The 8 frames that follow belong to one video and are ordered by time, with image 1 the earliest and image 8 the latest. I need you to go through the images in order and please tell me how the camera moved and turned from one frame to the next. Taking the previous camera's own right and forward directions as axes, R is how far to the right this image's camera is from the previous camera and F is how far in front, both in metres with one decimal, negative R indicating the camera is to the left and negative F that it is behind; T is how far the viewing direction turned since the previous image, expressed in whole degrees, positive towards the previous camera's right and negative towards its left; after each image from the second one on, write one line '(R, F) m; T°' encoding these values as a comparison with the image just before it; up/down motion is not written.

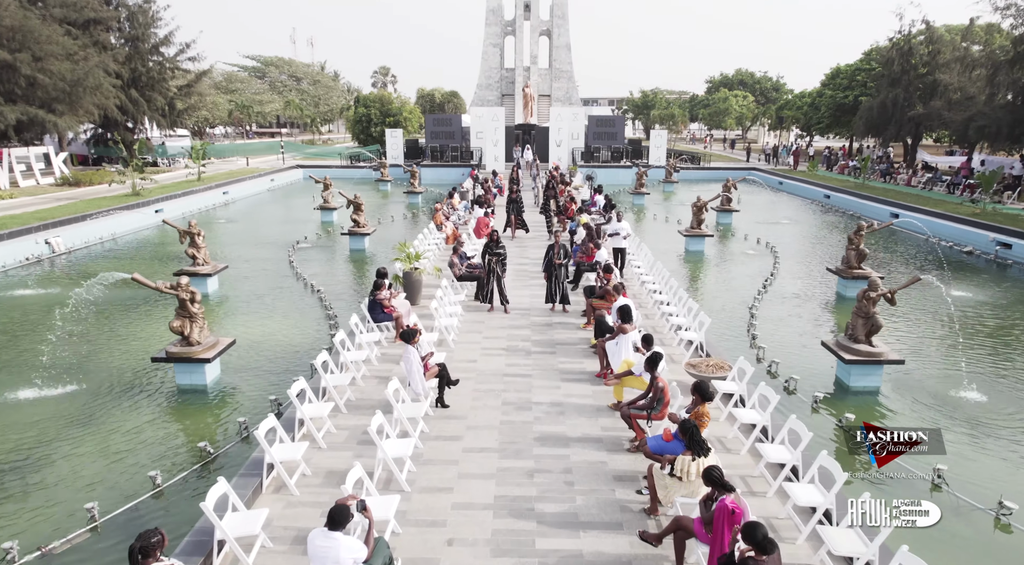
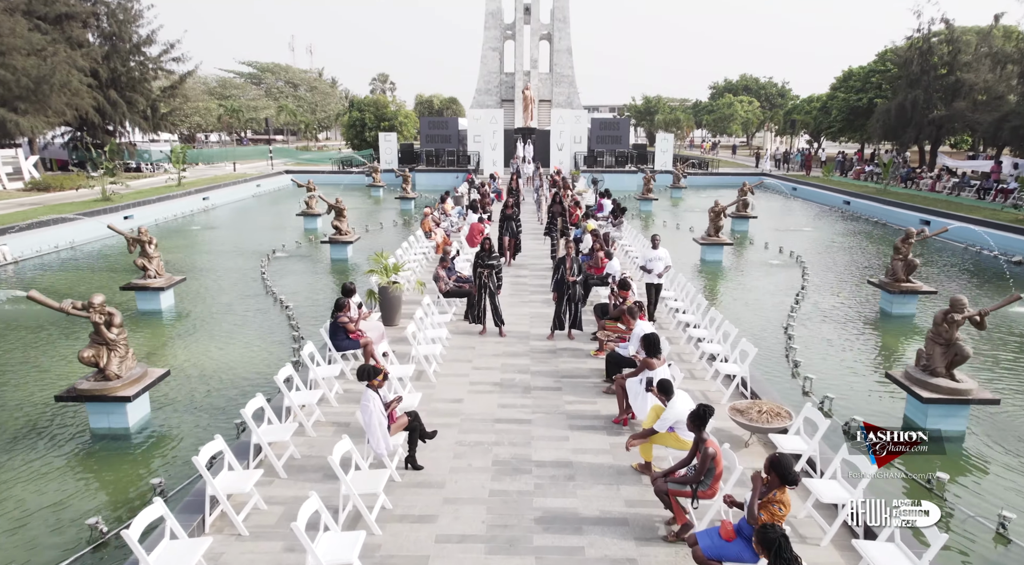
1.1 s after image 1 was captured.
(+0.1, +1.9) m; 0°
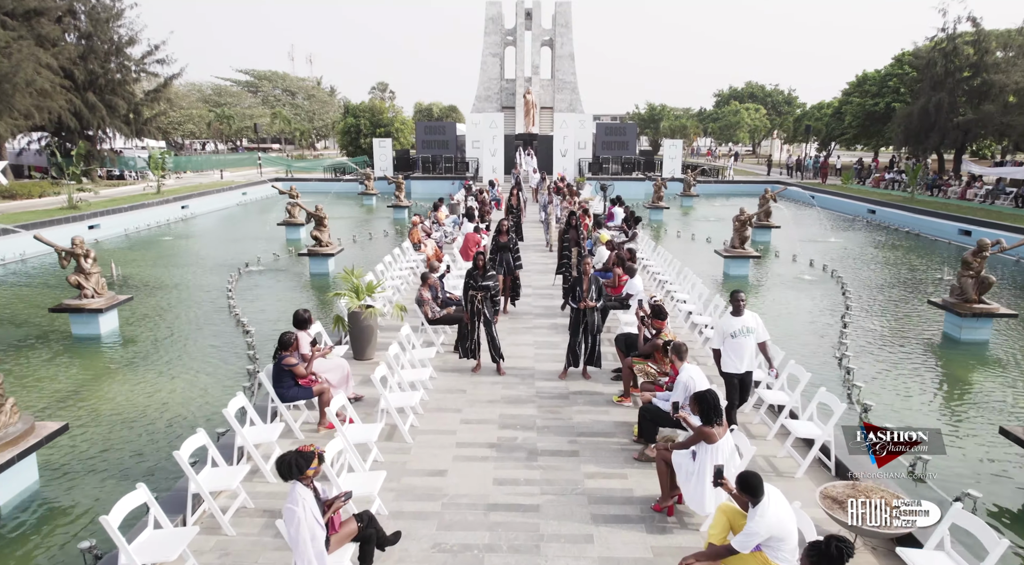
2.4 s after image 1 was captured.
(0.0, +1.9) m; 0°
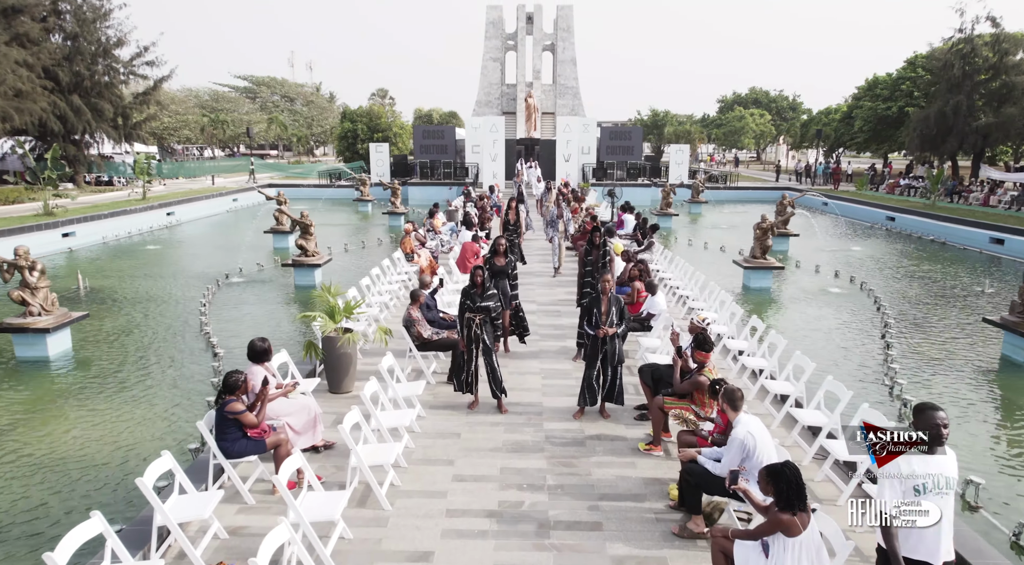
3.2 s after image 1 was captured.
(0.0, +1.3) m; 0°
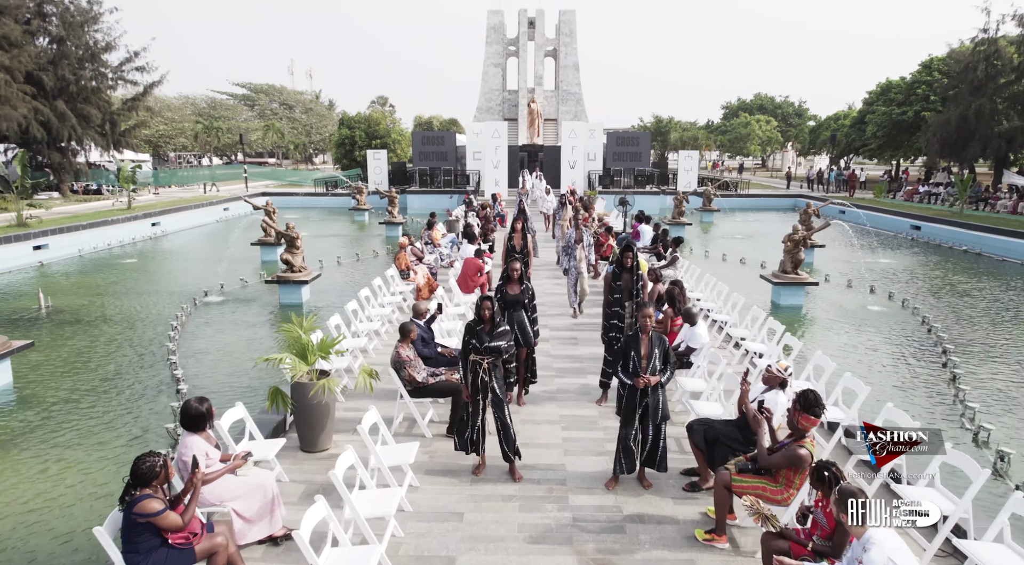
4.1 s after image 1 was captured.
(-0.1, +1.3) m; 0°
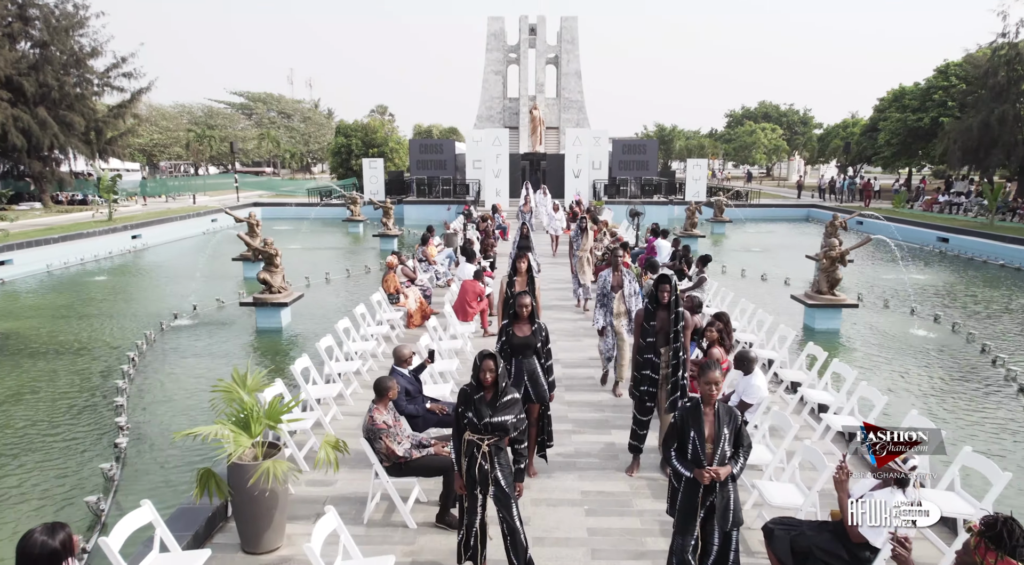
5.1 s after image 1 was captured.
(-0.1, +1.4) m; 0°
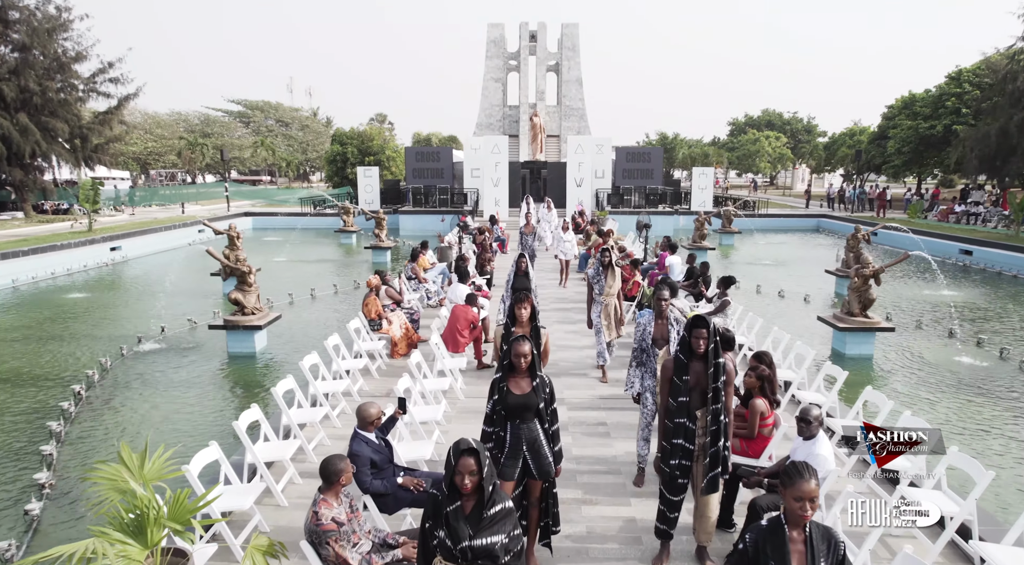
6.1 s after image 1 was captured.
(0.0, +1.2) m; 0°
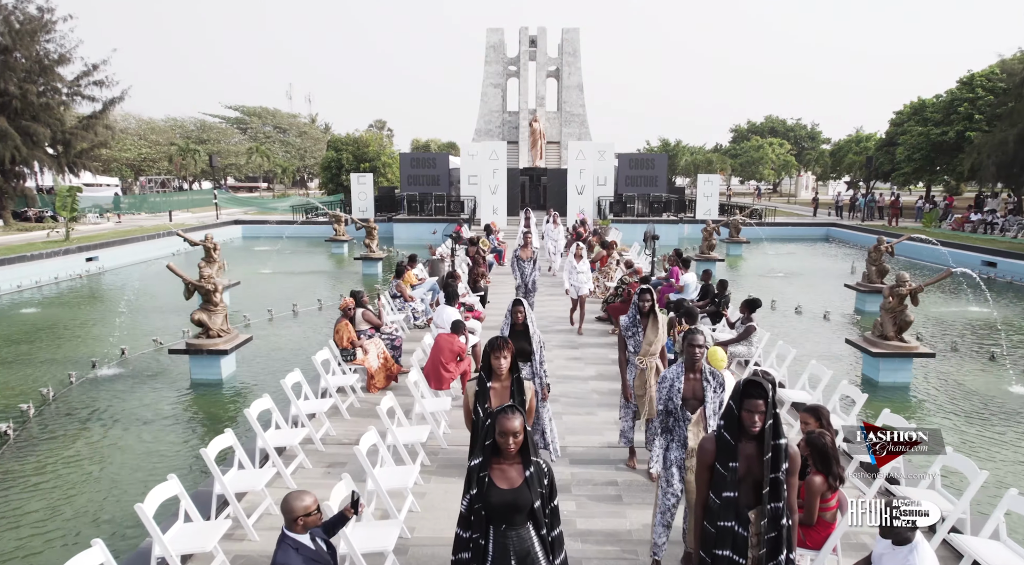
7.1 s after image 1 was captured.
(+0.1, +1.1) m; 0°
